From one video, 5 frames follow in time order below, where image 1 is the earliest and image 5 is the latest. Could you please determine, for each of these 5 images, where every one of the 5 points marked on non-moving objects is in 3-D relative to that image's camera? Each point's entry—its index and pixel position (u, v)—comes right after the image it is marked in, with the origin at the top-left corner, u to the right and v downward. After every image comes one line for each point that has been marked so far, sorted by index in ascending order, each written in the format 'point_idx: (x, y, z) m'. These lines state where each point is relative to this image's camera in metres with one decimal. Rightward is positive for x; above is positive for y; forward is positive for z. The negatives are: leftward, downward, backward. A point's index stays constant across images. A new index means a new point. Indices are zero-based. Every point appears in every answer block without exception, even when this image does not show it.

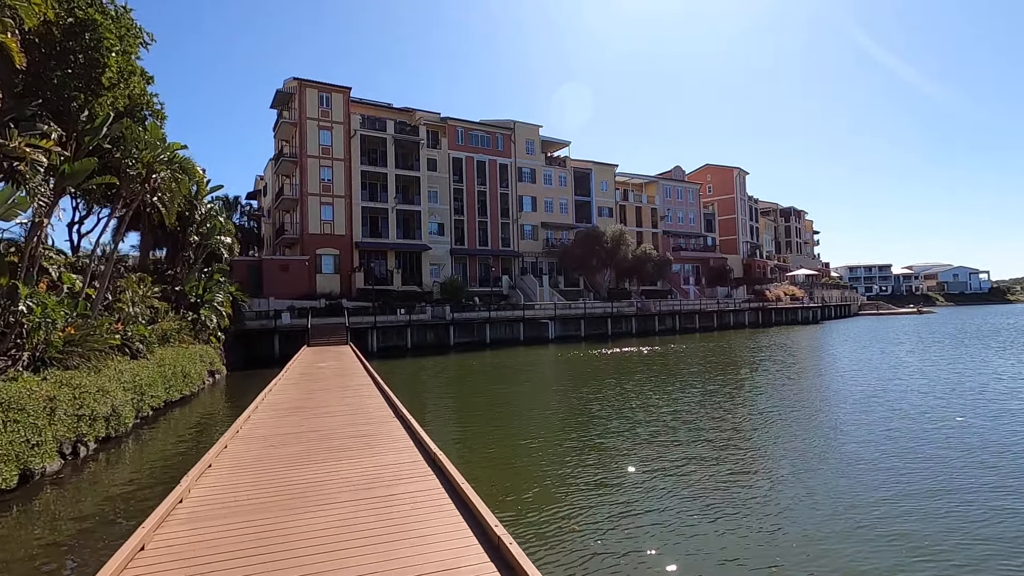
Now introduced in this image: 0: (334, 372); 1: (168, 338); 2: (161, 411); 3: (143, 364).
0: (-6.1, -3.0, +18.7) m
1: (-11.6, -1.6, +18.1) m
2: (-9.4, -3.3, +14.4) m
3: (-9.2, -1.9, +13.5) m
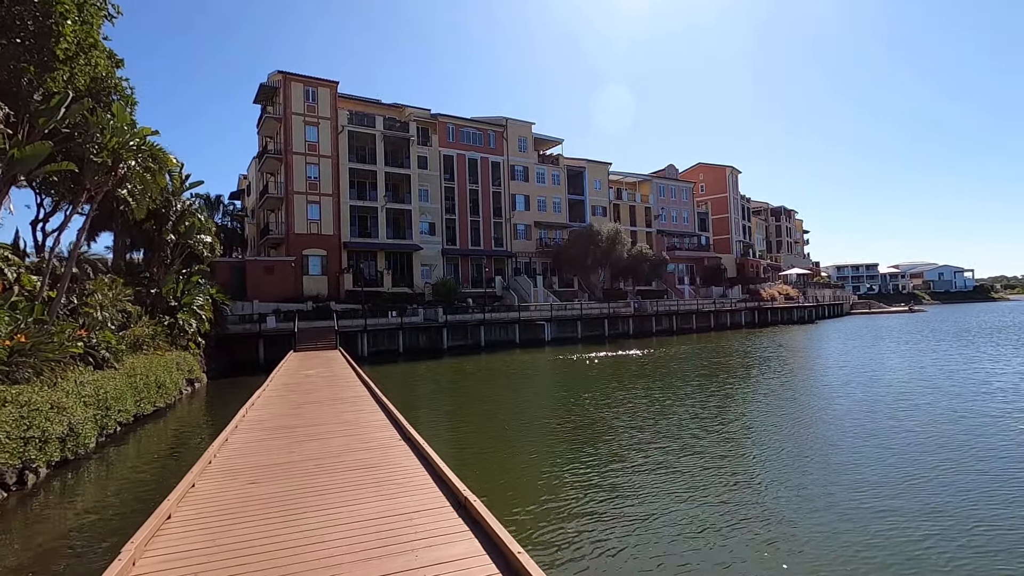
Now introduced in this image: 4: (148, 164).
0: (-6.0, -3.0, +17.3) m
1: (-11.5, -1.7, +16.6) m
2: (-9.2, -3.3, +13.0) m
3: (-9.0, -2.0, +12.1) m
4: (-10.0, +3.4, +14.7) m
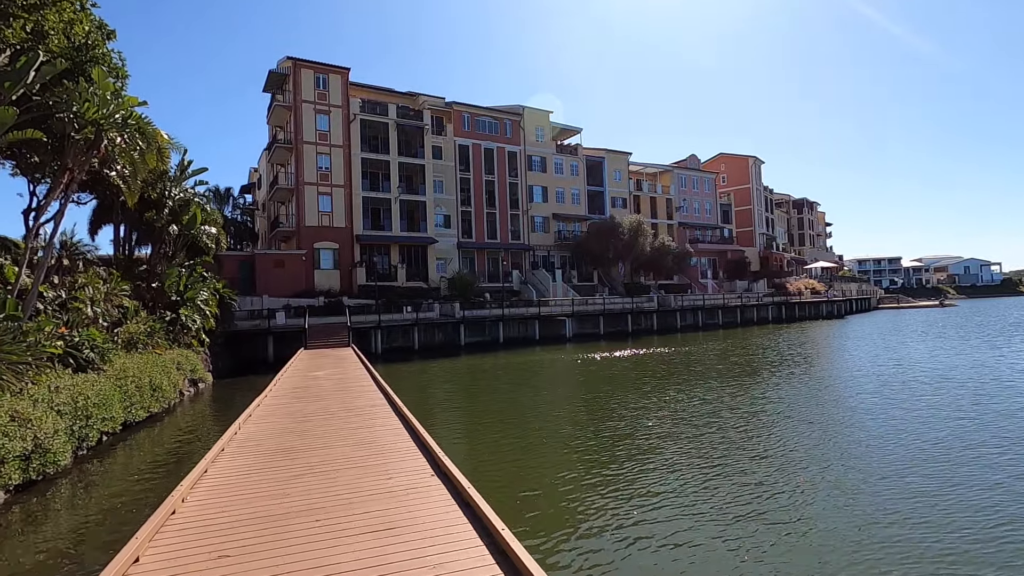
0: (-5.2, -2.8, +15.9) m
1: (-10.6, -1.5, +15.3) m
2: (-8.4, -3.2, +11.7) m
3: (-8.3, -1.8, +10.7) m
4: (-9.3, +3.6, +13.4) m
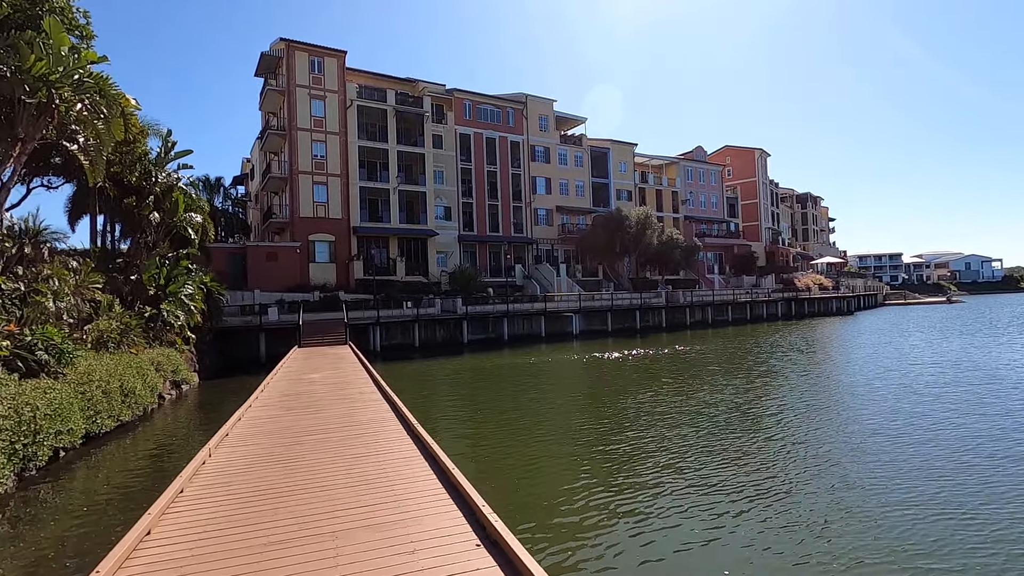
0: (-4.8, -2.6, +14.4) m
1: (-10.2, -1.3, +13.7) m
2: (-8.0, -3.0, +10.1) m
3: (-7.8, -1.6, +9.2) m
4: (-8.8, +3.8, +11.8) m
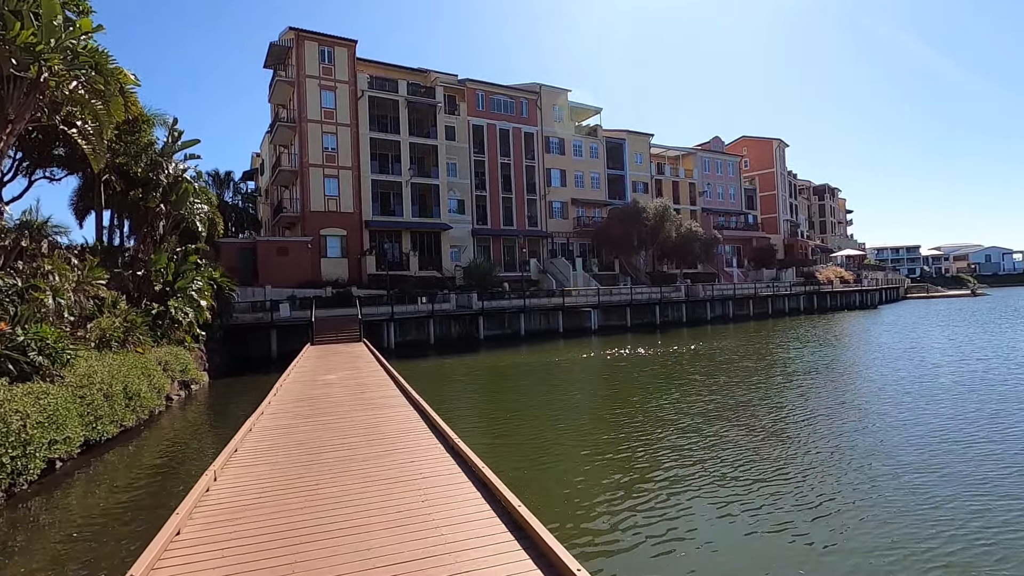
0: (-4.1, -2.5, +13.6) m
1: (-9.6, -1.2, +13.0) m
2: (-7.4, -2.9, +9.3) m
3: (-7.2, -1.6, +8.4) m
4: (-8.2, +3.9, +10.9) m
